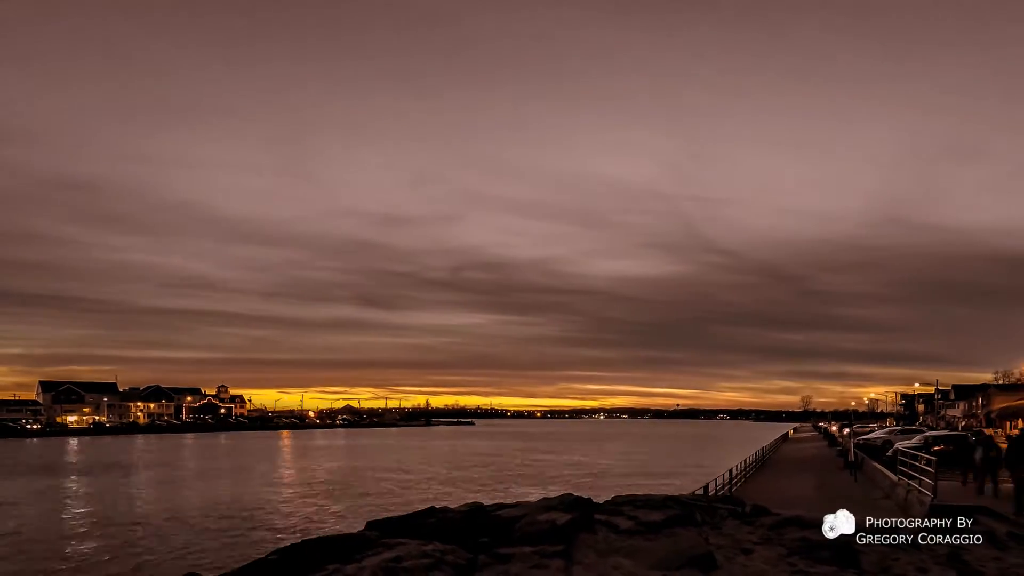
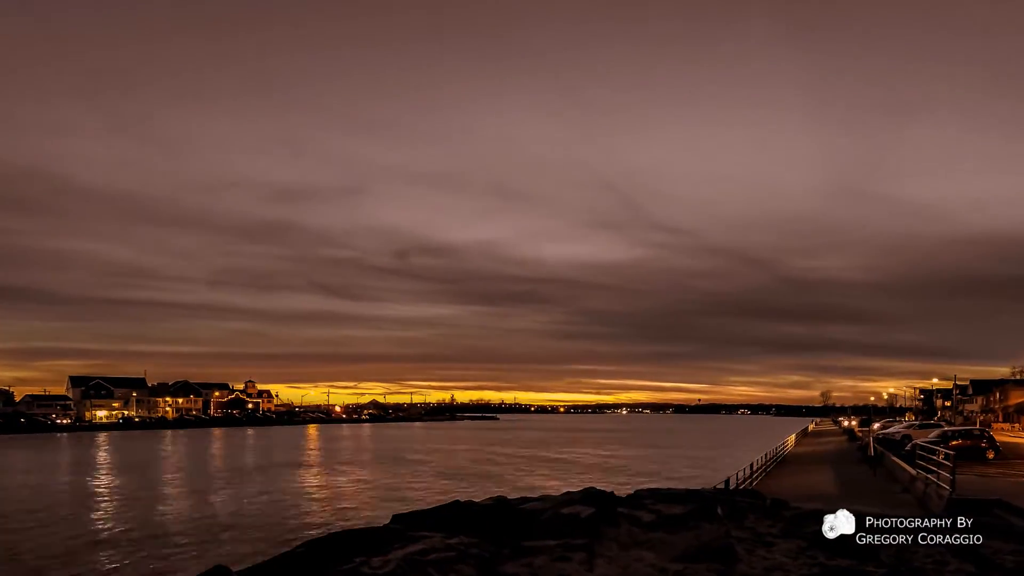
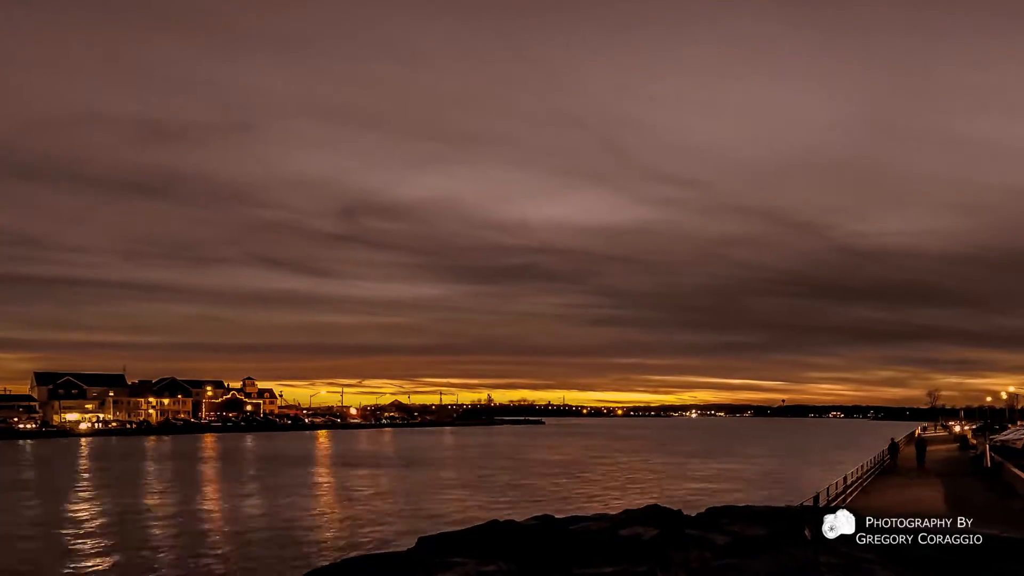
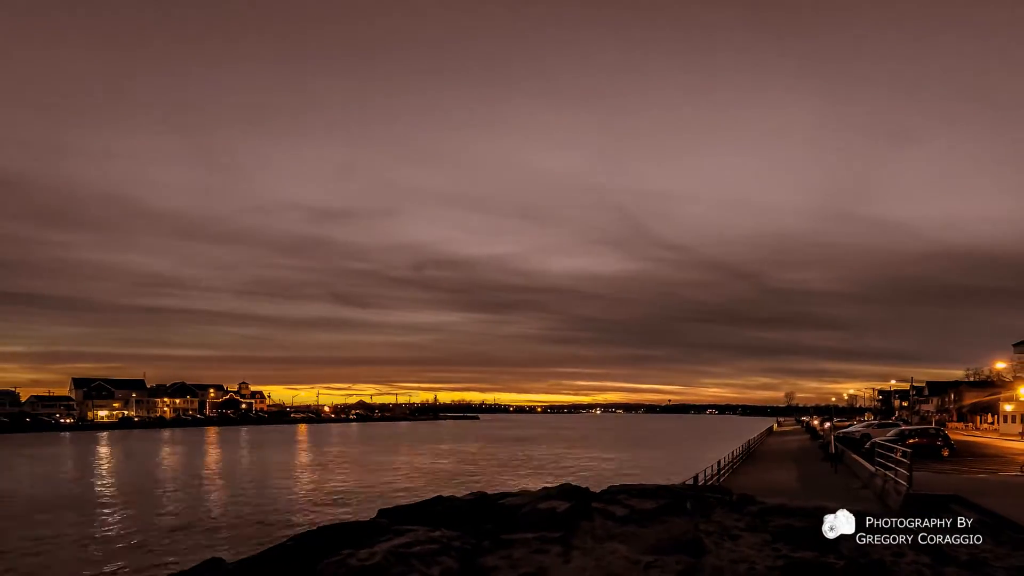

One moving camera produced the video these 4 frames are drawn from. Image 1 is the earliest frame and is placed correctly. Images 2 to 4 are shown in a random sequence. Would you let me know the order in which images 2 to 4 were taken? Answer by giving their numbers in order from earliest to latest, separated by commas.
4, 2, 3
